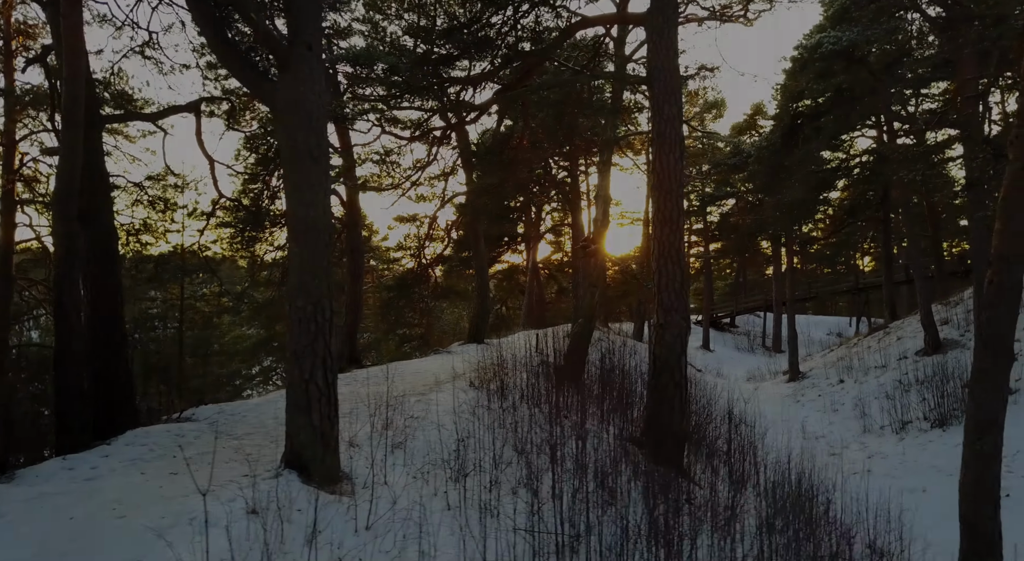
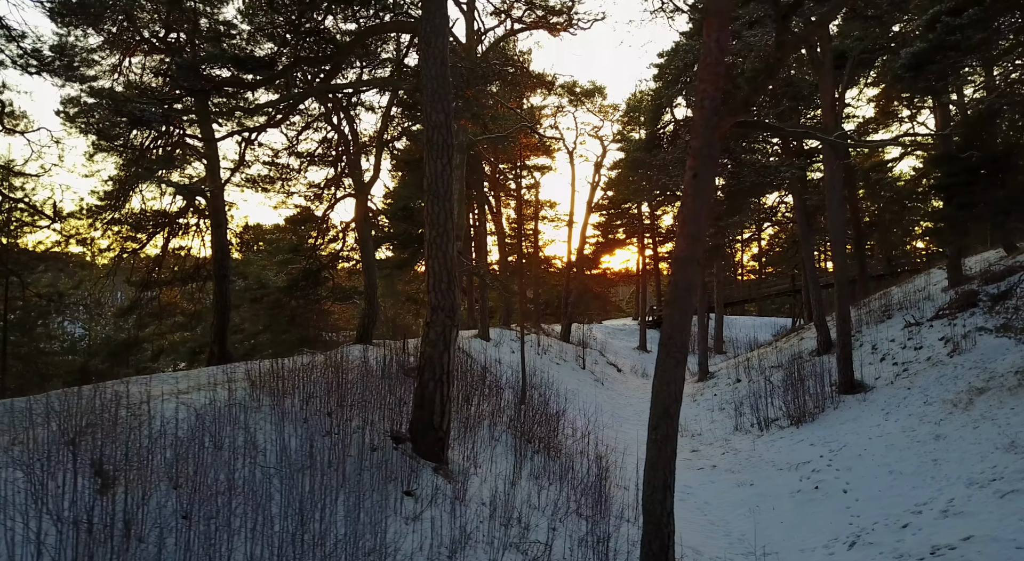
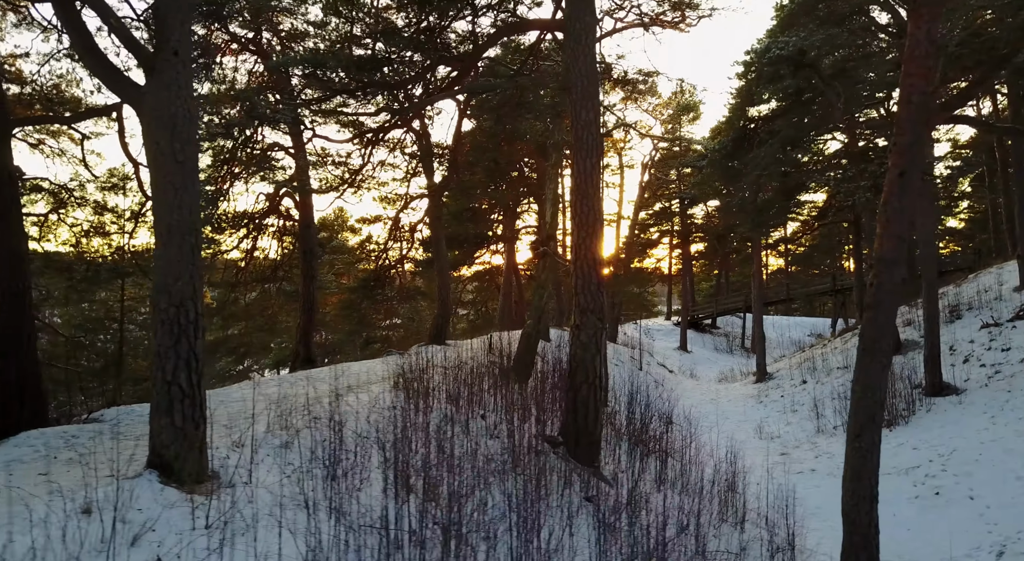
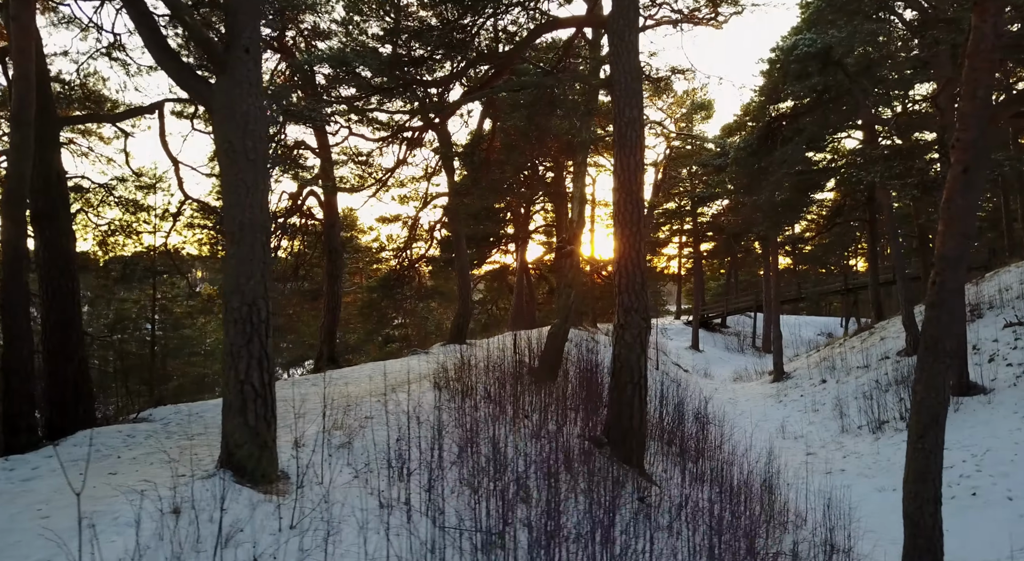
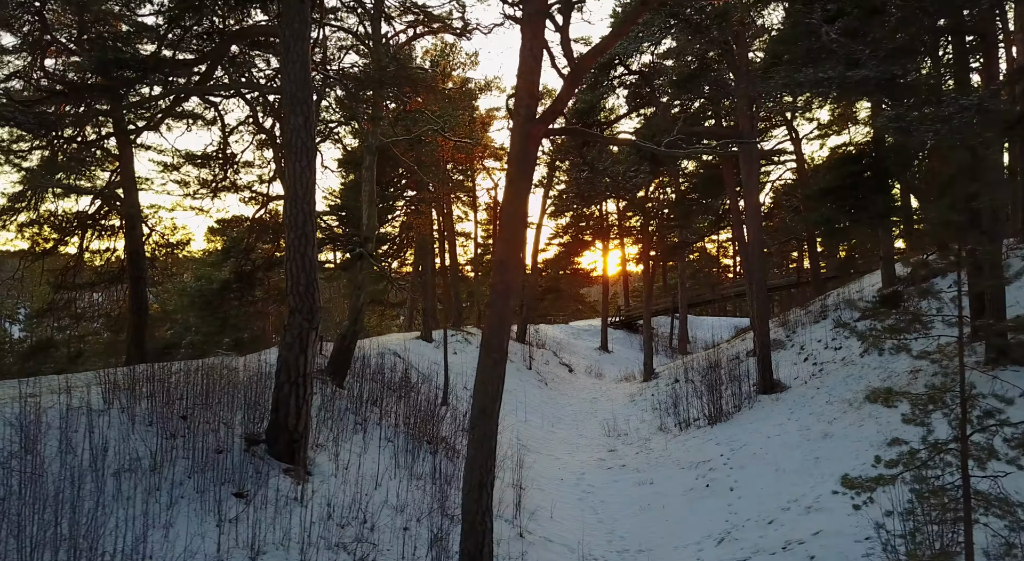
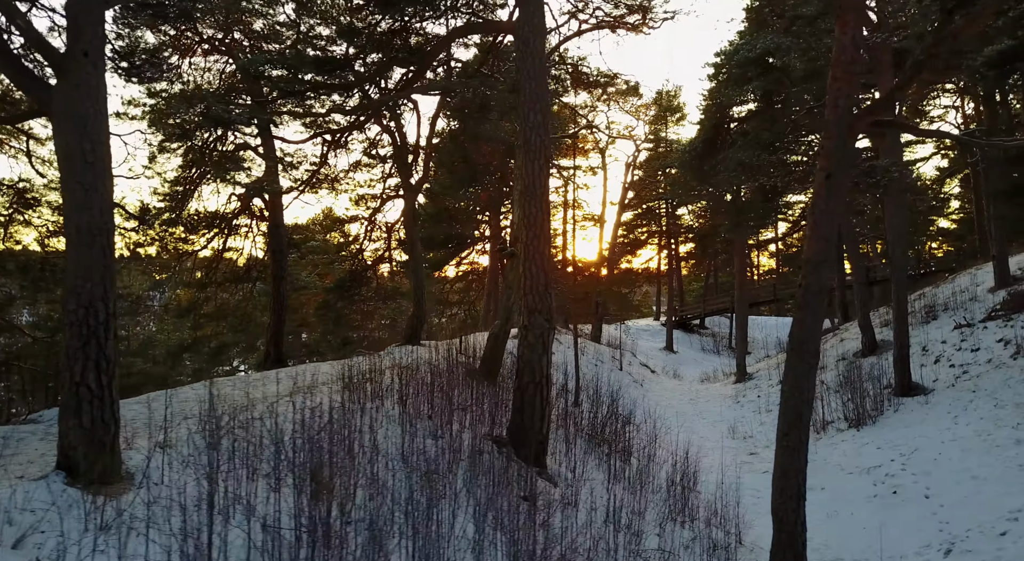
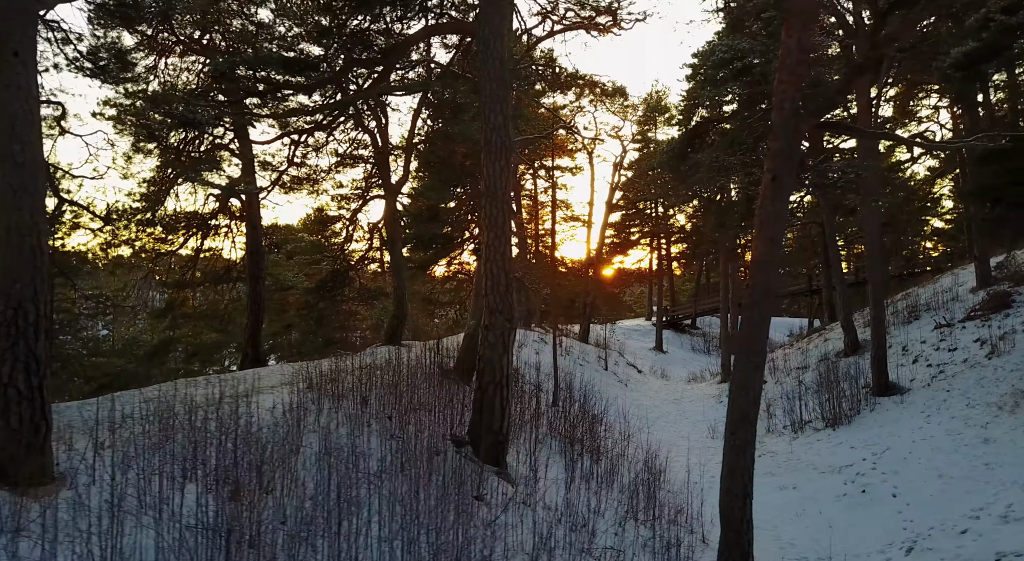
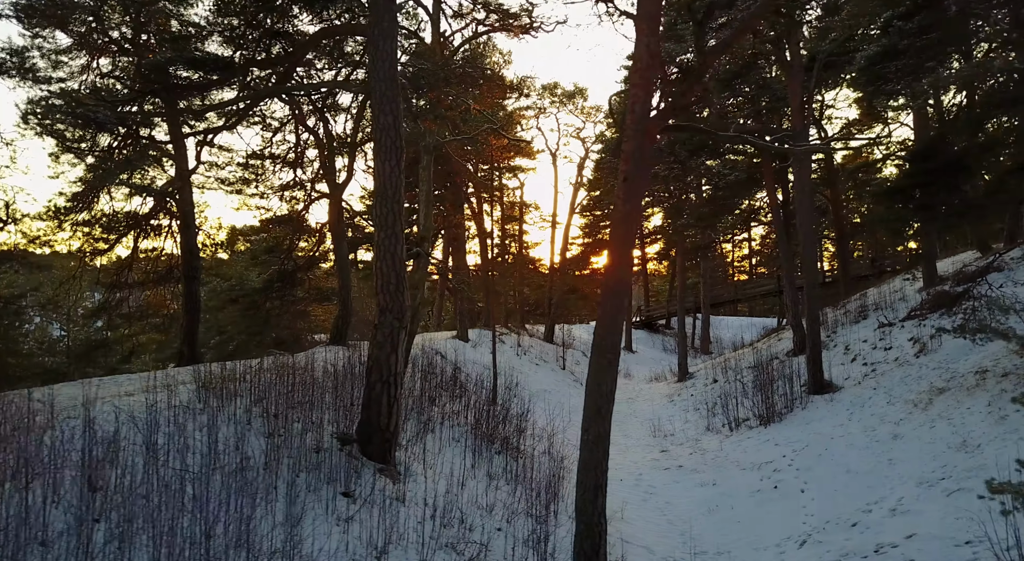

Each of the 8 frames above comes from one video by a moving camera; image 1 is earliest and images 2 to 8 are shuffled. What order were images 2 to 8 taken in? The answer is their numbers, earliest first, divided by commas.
4, 3, 6, 7, 2, 8, 5
